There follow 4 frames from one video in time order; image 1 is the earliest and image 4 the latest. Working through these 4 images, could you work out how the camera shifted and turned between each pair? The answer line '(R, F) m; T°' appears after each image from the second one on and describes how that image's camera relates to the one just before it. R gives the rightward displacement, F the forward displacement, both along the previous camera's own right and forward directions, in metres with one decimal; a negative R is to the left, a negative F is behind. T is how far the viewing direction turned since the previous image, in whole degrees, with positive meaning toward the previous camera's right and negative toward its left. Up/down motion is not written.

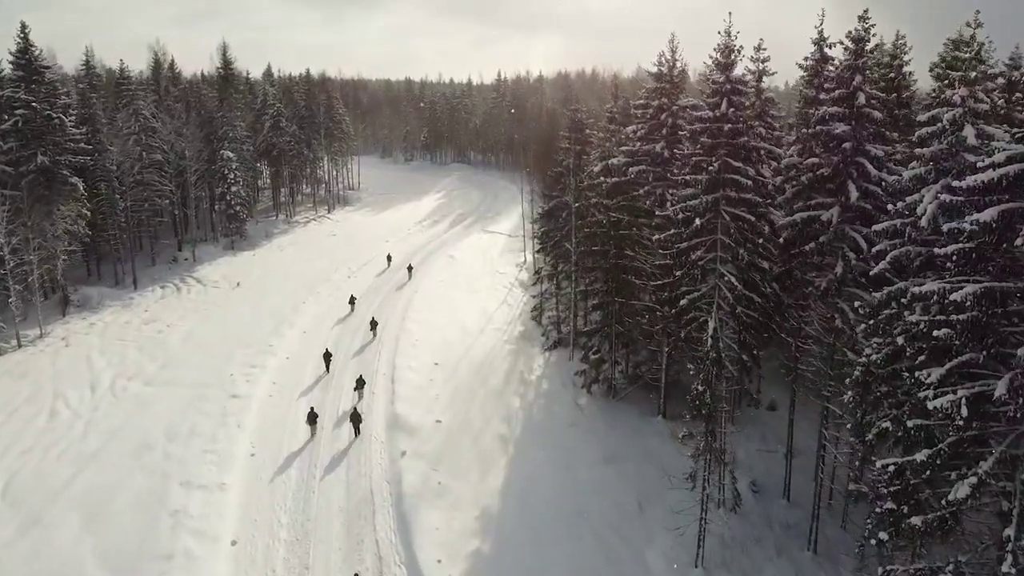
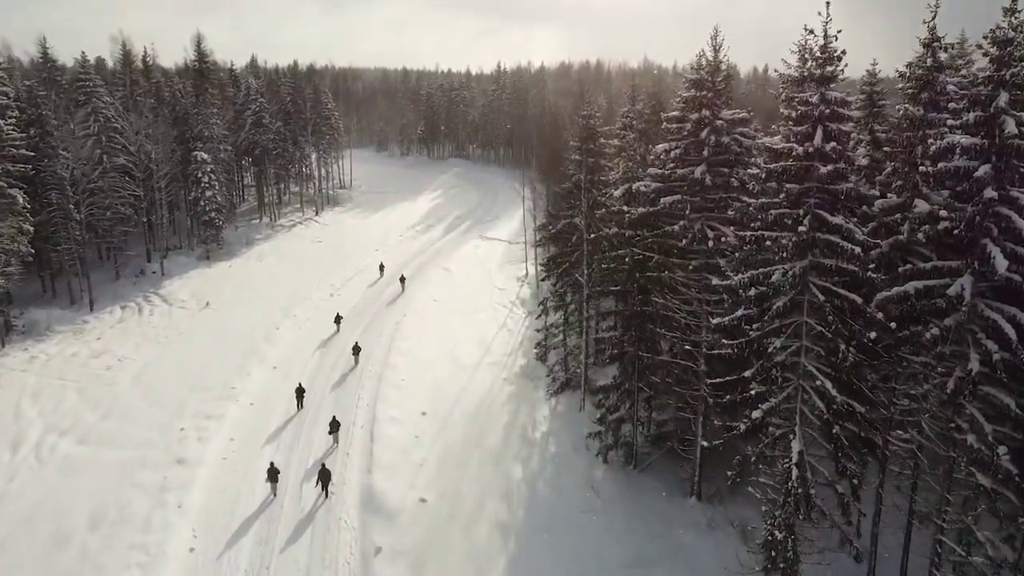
(0.0, +4.5) m; 0°
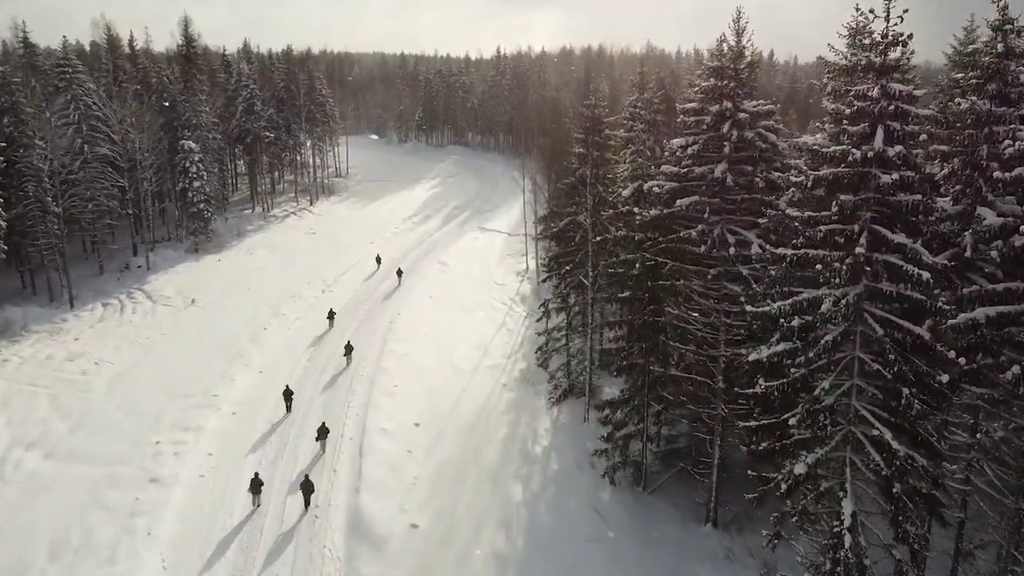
(0.0, +1.7) m; 0°
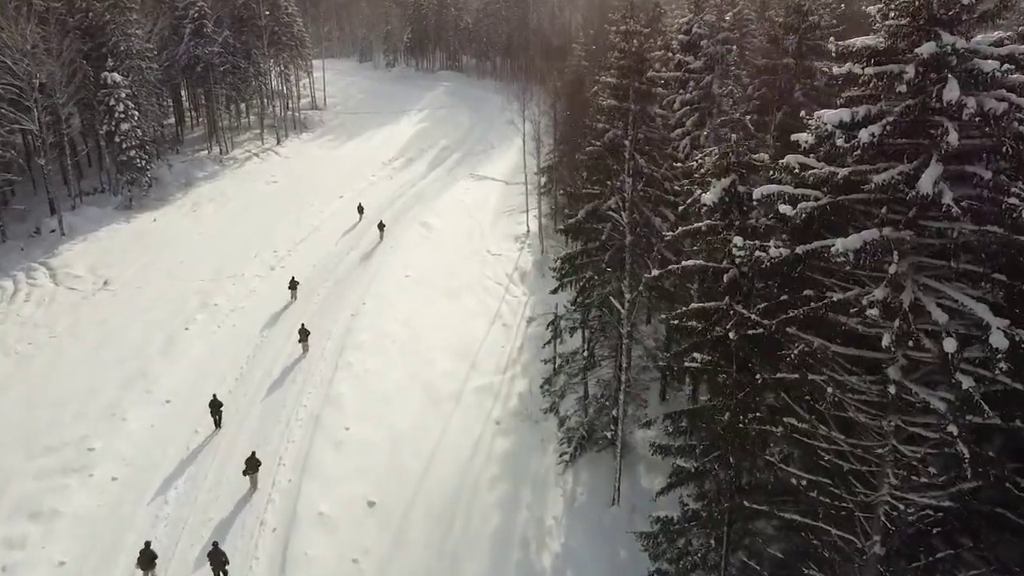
(+0.1, +8.0) m; 0°
